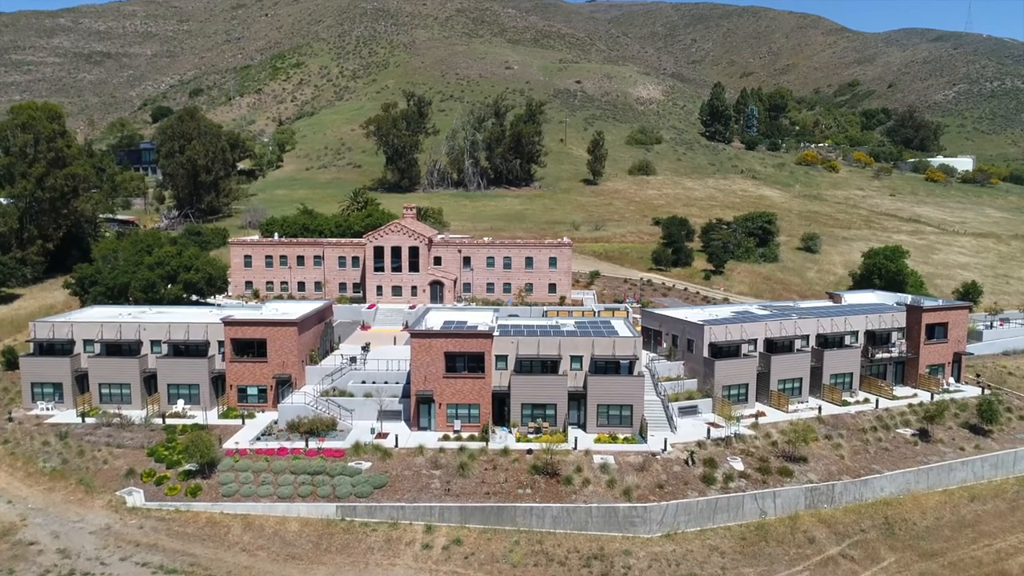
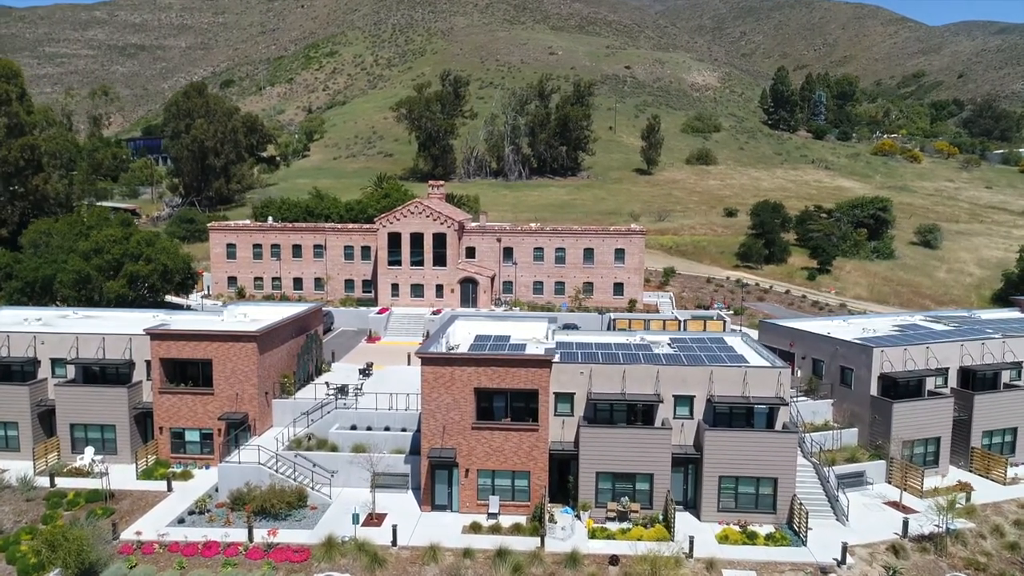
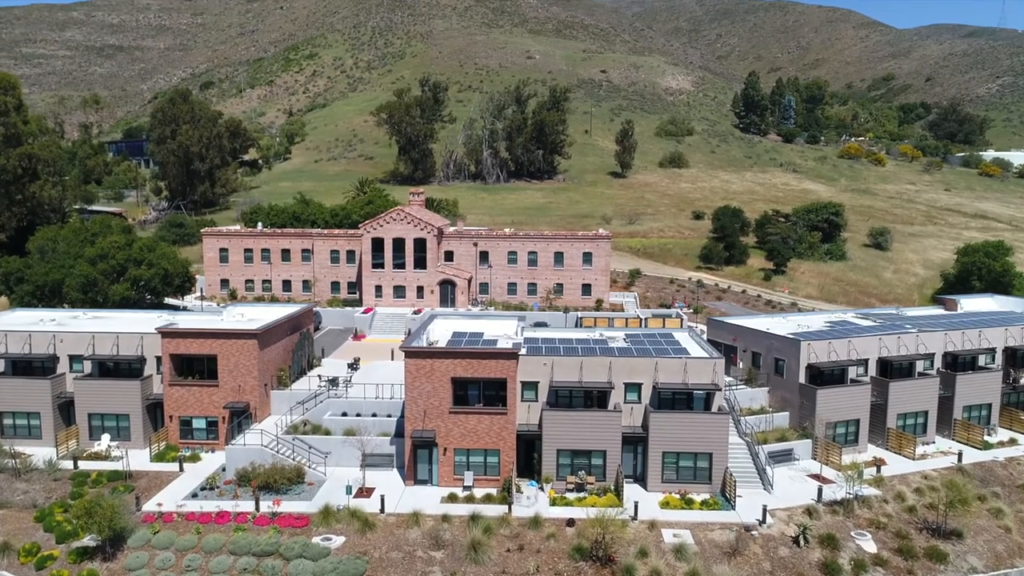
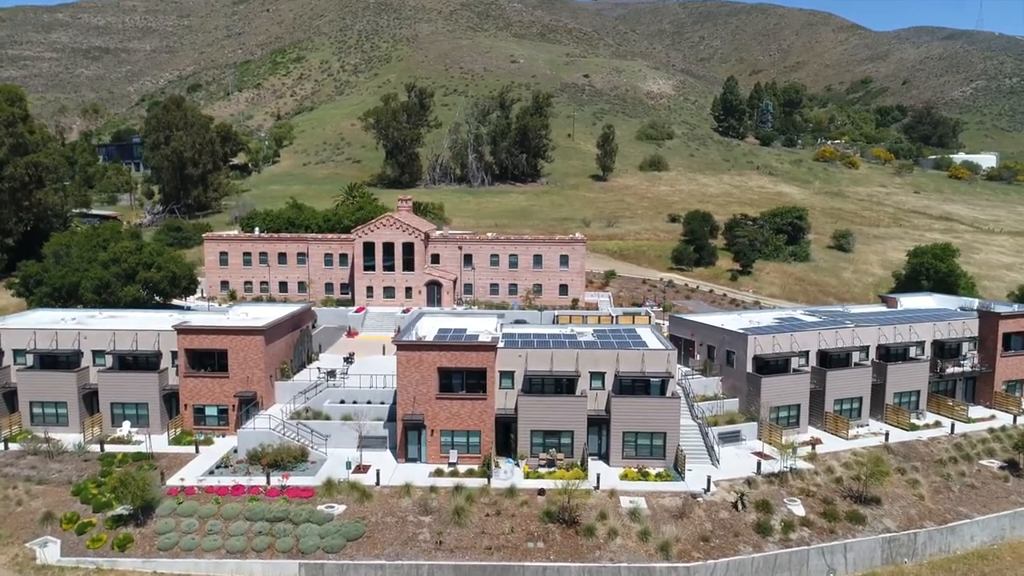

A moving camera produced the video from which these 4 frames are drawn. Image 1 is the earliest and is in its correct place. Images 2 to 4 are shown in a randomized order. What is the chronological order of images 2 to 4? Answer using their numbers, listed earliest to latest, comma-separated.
4, 3, 2
